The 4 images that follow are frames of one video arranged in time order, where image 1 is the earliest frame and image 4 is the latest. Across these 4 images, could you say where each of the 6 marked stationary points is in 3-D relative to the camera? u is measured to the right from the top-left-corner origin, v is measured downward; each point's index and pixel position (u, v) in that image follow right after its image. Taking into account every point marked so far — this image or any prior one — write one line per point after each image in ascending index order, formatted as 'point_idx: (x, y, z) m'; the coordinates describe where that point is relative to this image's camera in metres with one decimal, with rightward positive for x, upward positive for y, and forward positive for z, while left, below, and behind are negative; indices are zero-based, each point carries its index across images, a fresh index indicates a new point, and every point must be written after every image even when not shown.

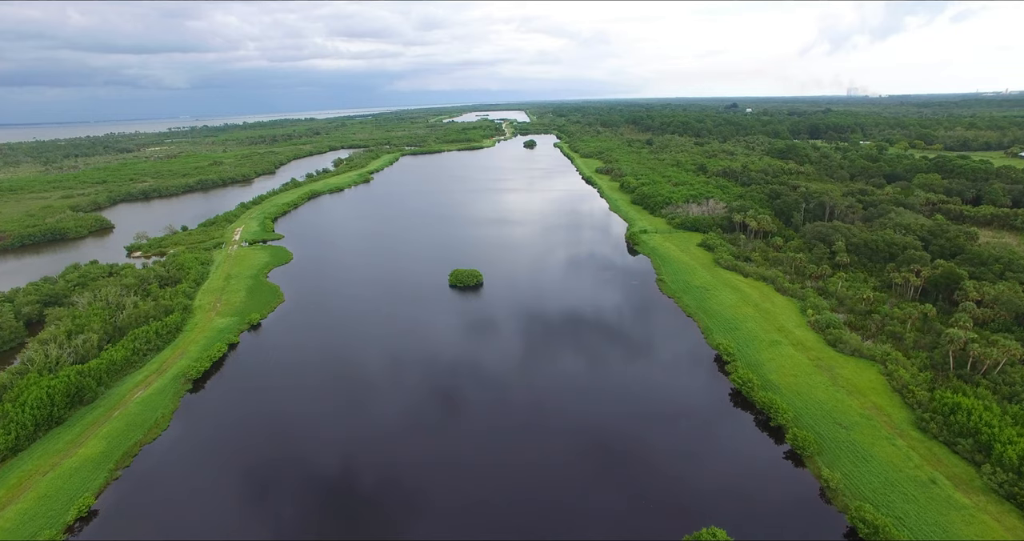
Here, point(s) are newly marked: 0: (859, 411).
0: (+14.1, -5.7, +20.0) m
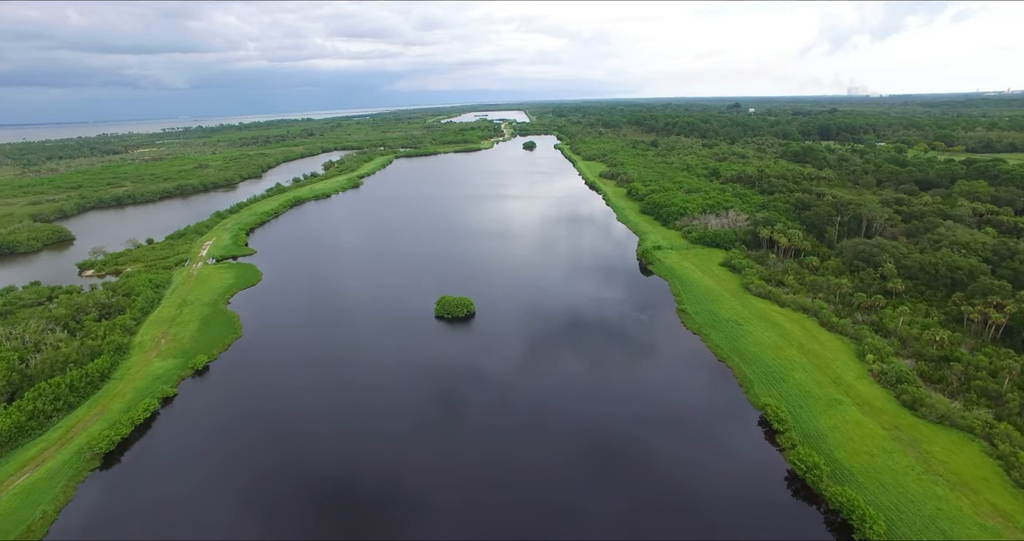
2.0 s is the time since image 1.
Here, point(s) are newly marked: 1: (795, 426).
0: (+13.9, -7.4, +14.9) m
1: (+11.4, -6.3, +19.9) m
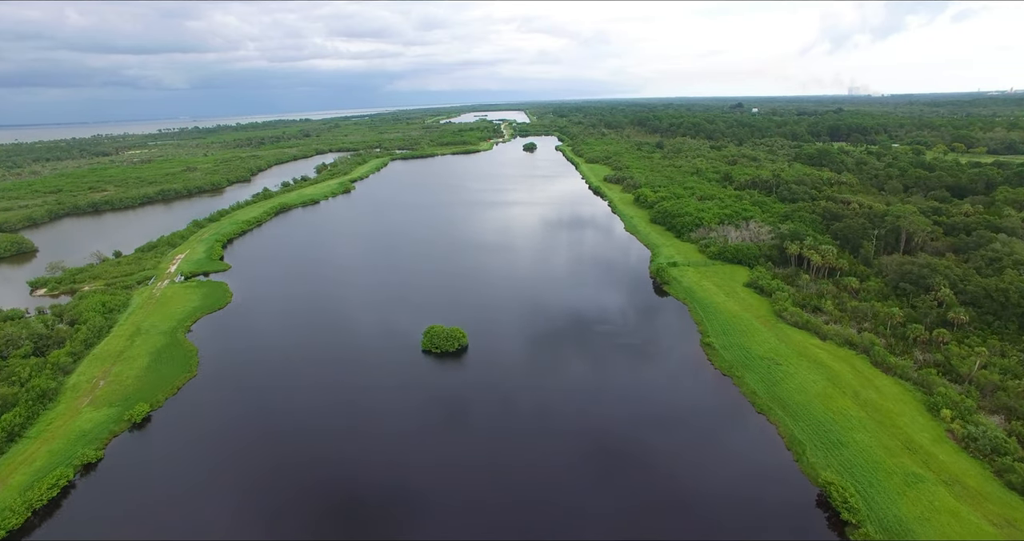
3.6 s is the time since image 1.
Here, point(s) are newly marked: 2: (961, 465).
0: (+13.8, -8.9, +10.6) m
1: (+11.3, -7.7, +15.7) m
2: (+15.4, -6.7, +16.9) m
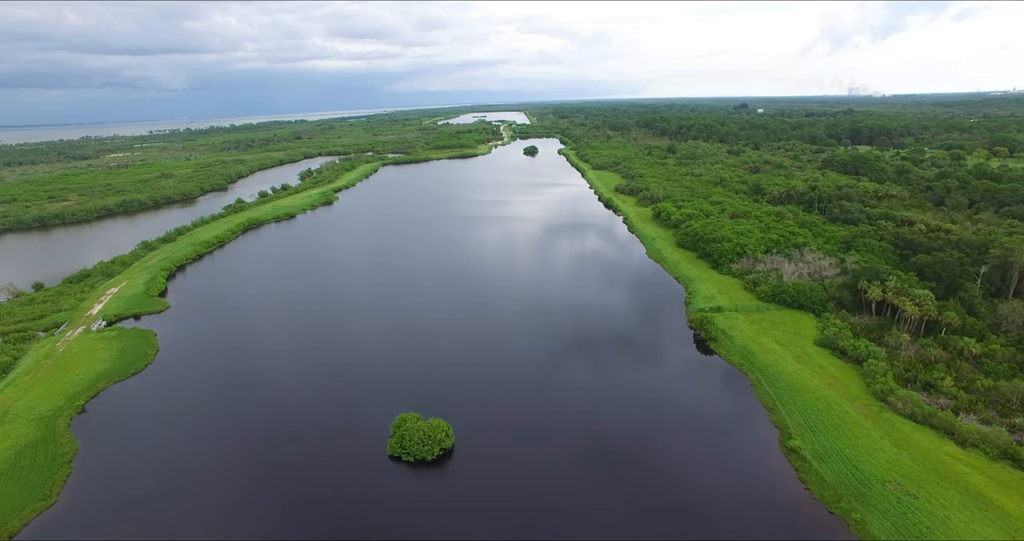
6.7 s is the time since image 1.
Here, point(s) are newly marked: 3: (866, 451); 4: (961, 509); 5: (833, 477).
0: (+13.9, -11.7, +2.6) m
1: (+11.4, -10.6, +7.7) m
2: (+15.4, -9.5, +8.9) m
3: (+13.1, -6.8, +18.1) m
4: (+14.0, -7.6, +15.3) m
5: (+11.5, -7.3, +18.0) m
